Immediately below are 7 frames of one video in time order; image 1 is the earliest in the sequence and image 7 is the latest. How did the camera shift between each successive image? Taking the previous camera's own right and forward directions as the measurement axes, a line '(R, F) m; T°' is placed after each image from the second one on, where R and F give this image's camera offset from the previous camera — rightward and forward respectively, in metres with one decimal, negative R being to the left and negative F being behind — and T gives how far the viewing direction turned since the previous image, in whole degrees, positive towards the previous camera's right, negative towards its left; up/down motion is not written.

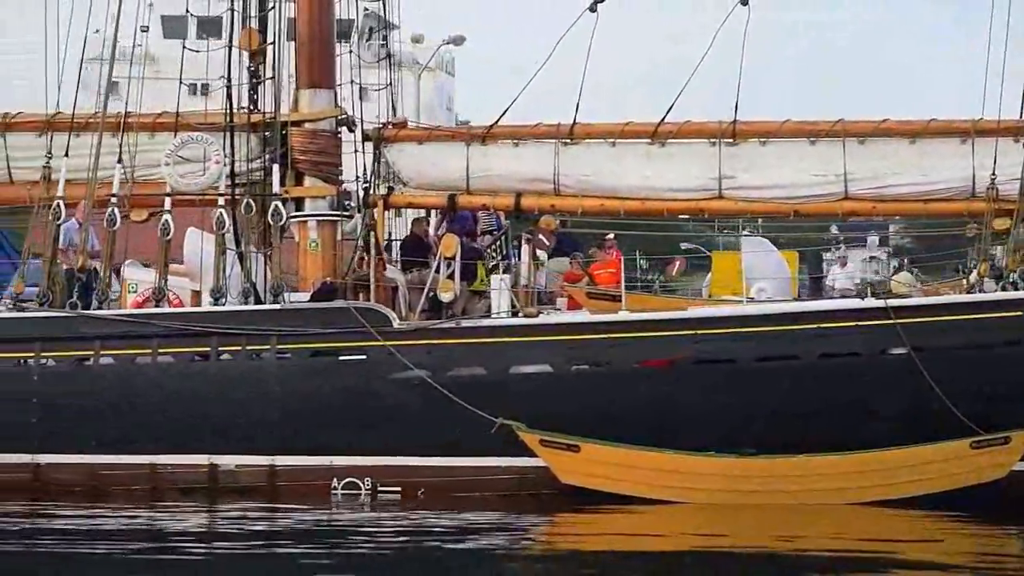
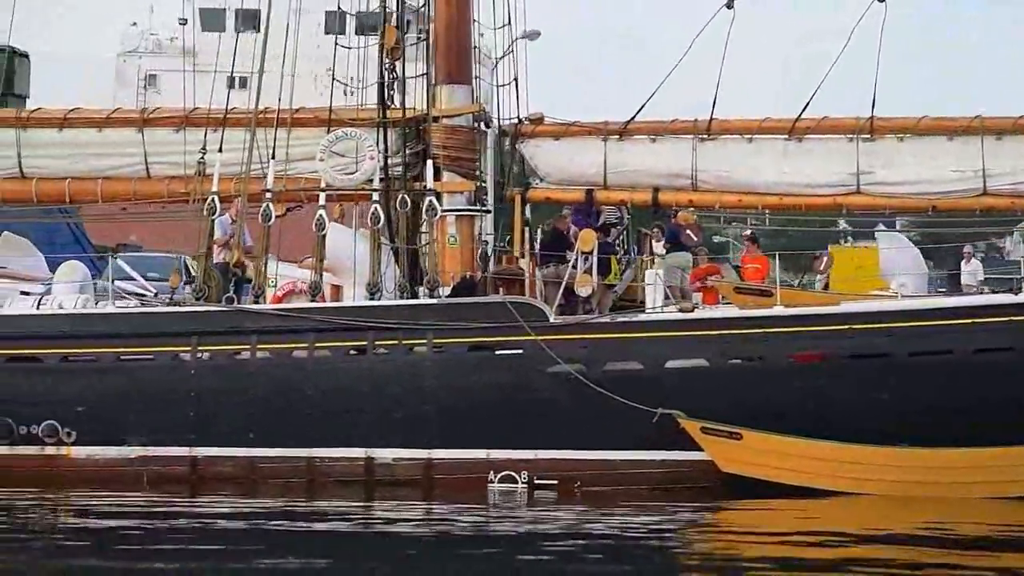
(-1.2, -0.1) m; 0°
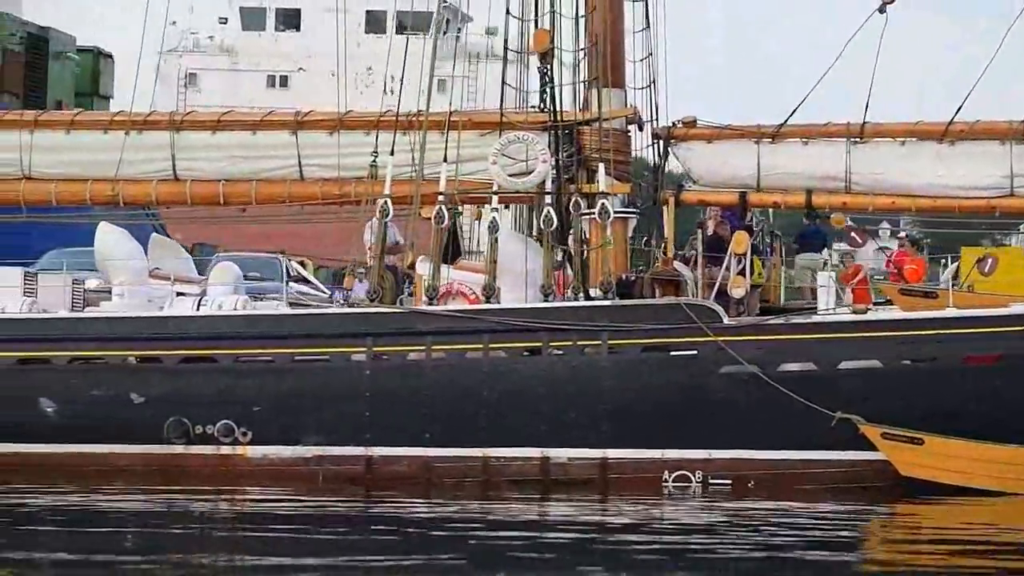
(-1.4, -0.2) m; 0°
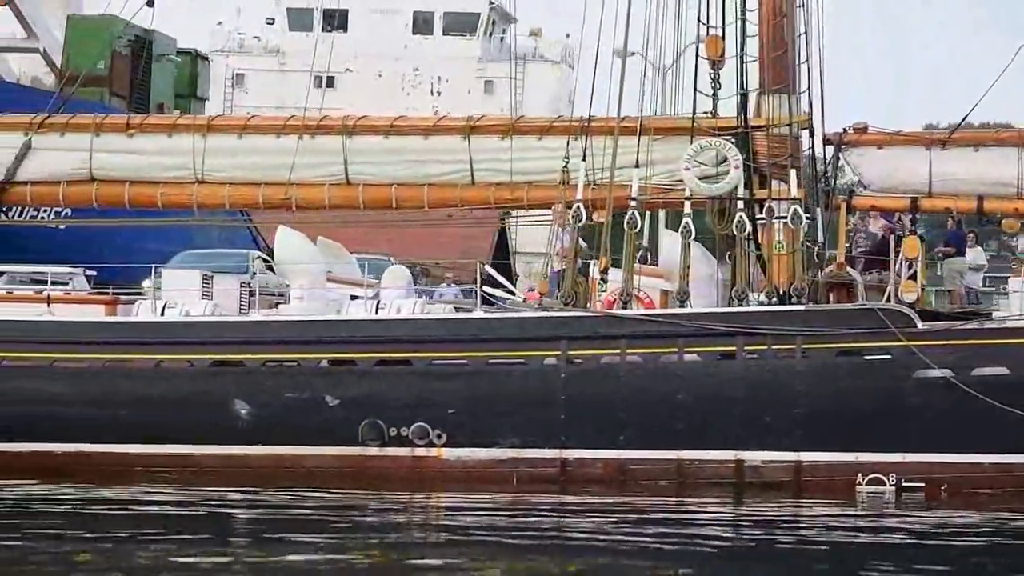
(-1.6, -0.2) m; 0°
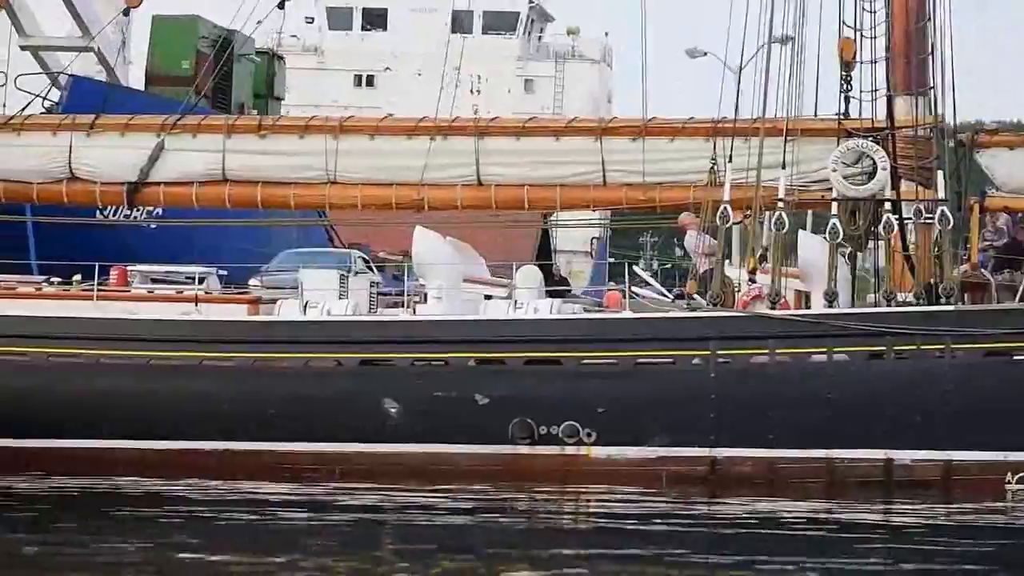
(-1.2, -0.1) m; 0°
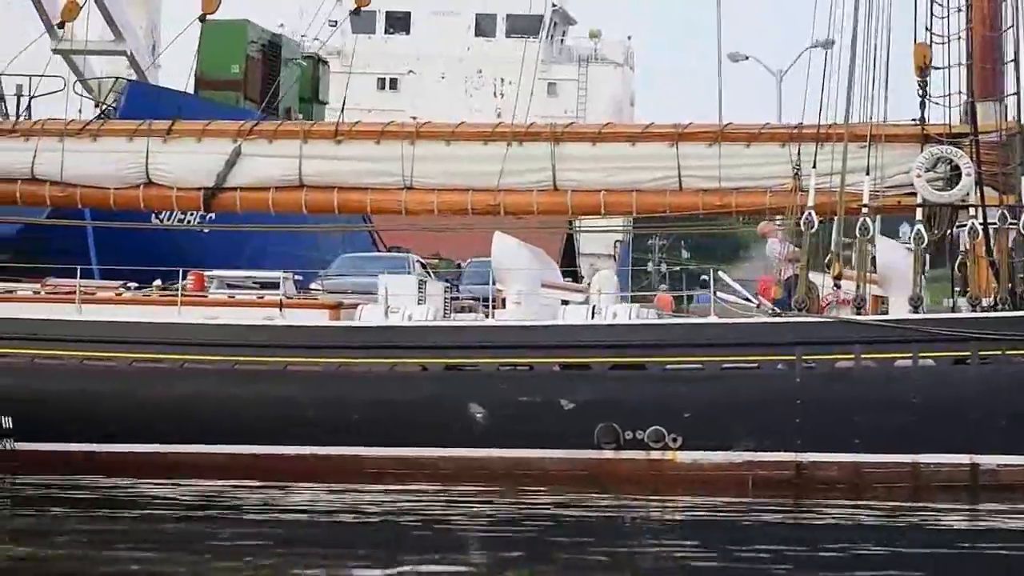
(-0.7, -0.1) m; 0°
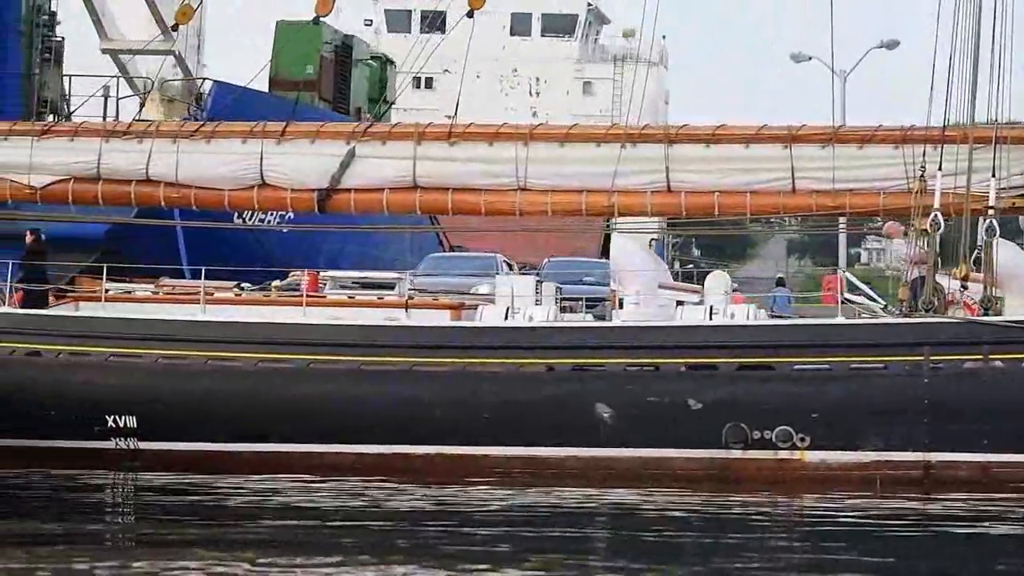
(-1.1, -0.1) m; 0°
